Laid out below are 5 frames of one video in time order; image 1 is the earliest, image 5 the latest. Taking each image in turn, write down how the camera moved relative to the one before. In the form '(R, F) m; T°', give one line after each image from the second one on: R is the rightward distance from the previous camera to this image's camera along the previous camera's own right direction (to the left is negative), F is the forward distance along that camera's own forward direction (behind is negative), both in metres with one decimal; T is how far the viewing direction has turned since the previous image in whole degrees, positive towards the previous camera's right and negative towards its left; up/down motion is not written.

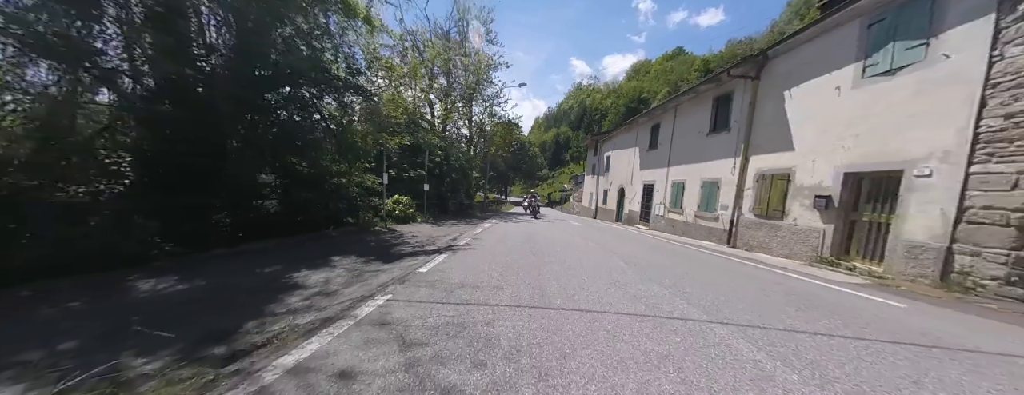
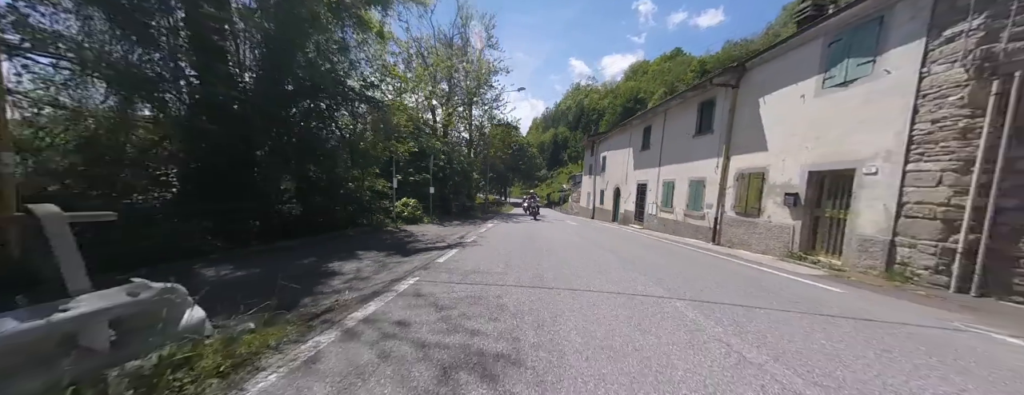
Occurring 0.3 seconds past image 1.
(0.0, -0.8) m; 0°
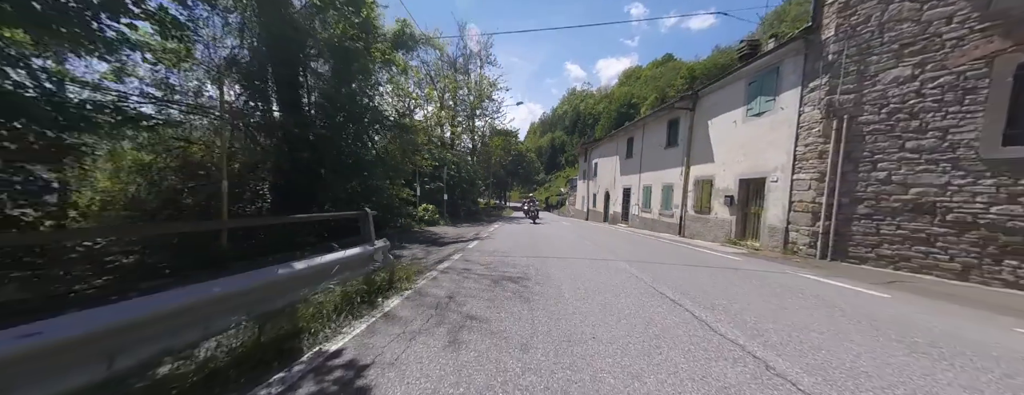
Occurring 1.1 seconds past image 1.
(-0.2, -2.6) m; 0°
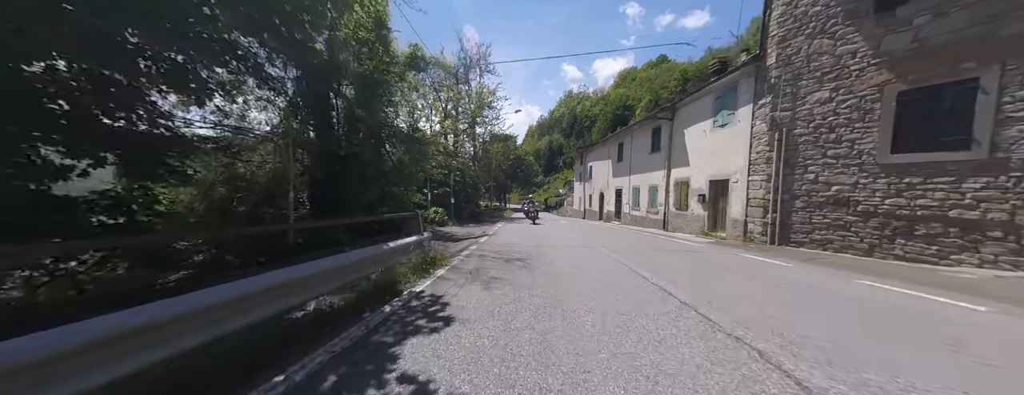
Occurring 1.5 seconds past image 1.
(-0.1, -1.7) m; 0°
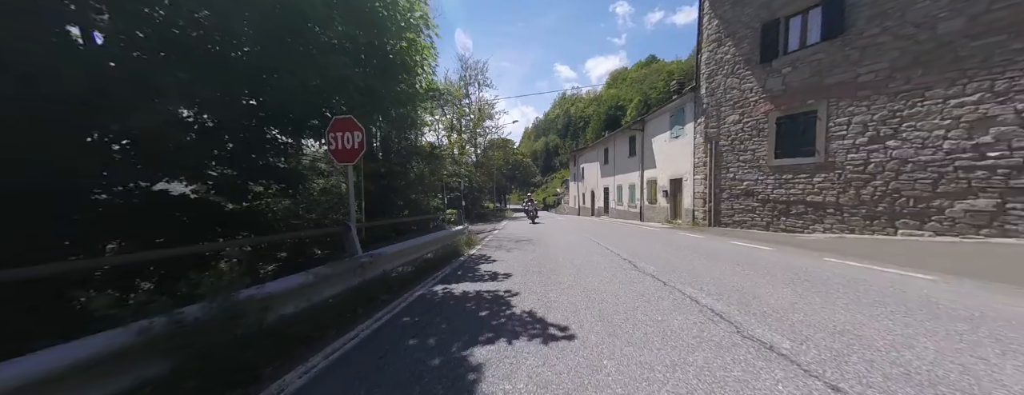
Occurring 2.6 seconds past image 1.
(-0.2, -3.3) m; 0°
